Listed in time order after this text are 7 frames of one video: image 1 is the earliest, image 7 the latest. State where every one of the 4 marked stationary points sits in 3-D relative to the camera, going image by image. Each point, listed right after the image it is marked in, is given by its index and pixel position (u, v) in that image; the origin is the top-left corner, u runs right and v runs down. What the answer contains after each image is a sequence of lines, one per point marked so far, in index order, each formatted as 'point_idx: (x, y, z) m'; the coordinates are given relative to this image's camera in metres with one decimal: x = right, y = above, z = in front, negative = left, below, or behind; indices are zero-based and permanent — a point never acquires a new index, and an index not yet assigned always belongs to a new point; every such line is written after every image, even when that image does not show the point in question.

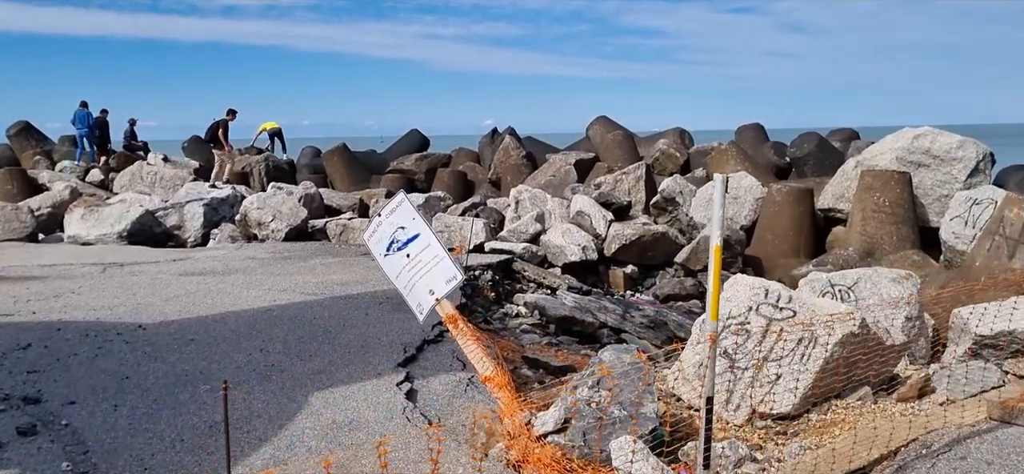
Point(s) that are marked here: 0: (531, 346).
0: (+0.1, -0.7, +5.5) m
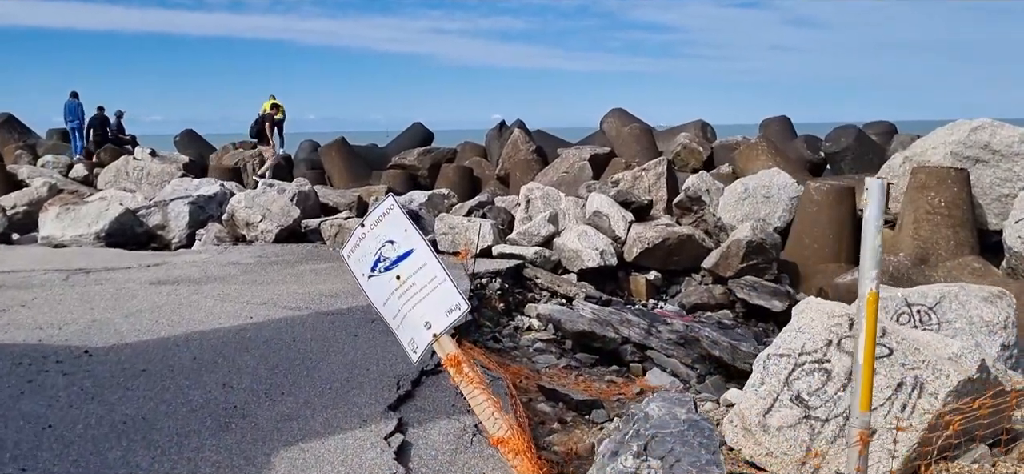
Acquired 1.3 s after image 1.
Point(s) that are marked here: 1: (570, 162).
0: (+0.2, -0.7, +4.7) m
1: (+0.6, +0.8, +9.4) m
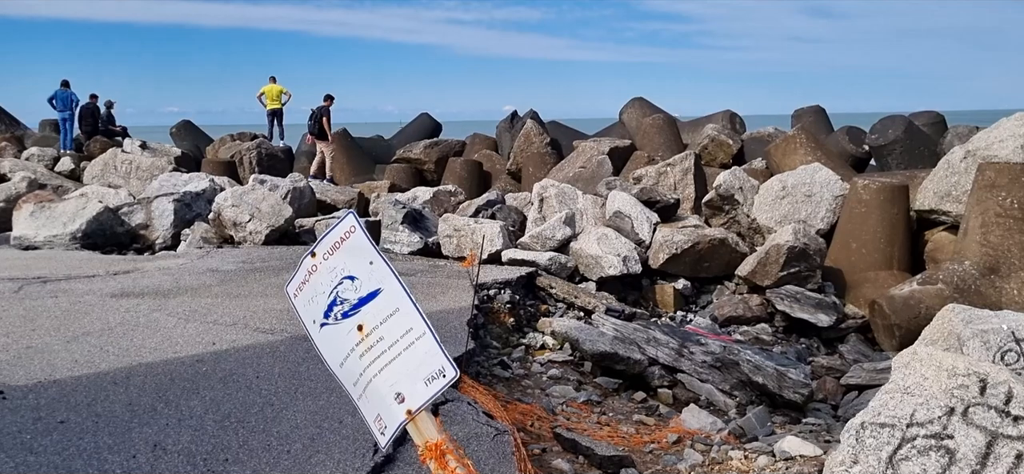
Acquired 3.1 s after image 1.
0: (+0.2, -0.8, +4.0) m
1: (+0.7, +0.8, +8.7) m
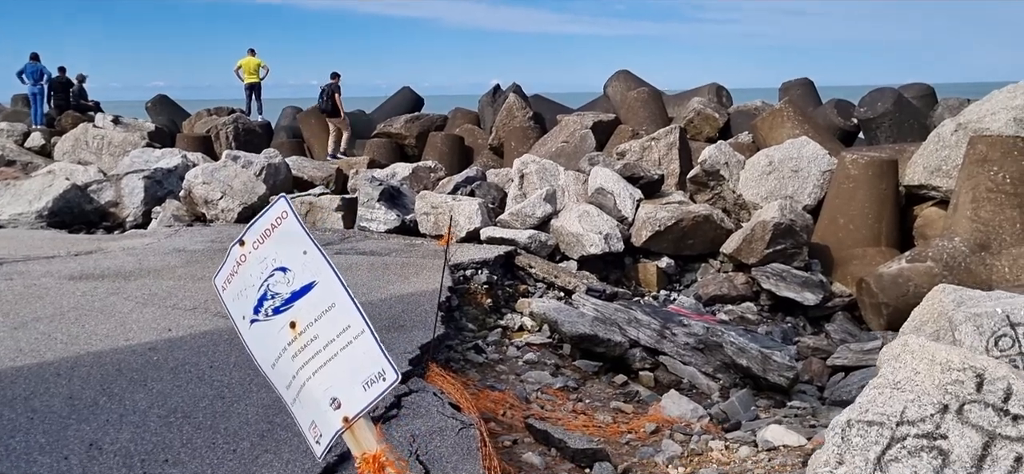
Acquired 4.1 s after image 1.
0: (+0.1, -0.7, +3.8) m
1: (+0.6, +1.0, +8.4) m
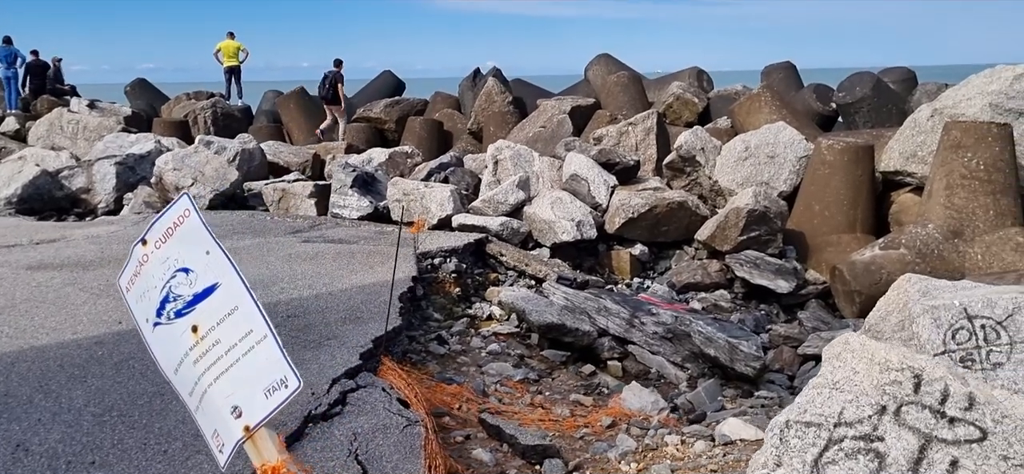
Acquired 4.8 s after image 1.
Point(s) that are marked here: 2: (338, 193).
0: (-0.1, -0.6, +3.7) m
1: (+0.3, +1.1, +8.4) m
2: (-1.4, +0.3, +7.0) m
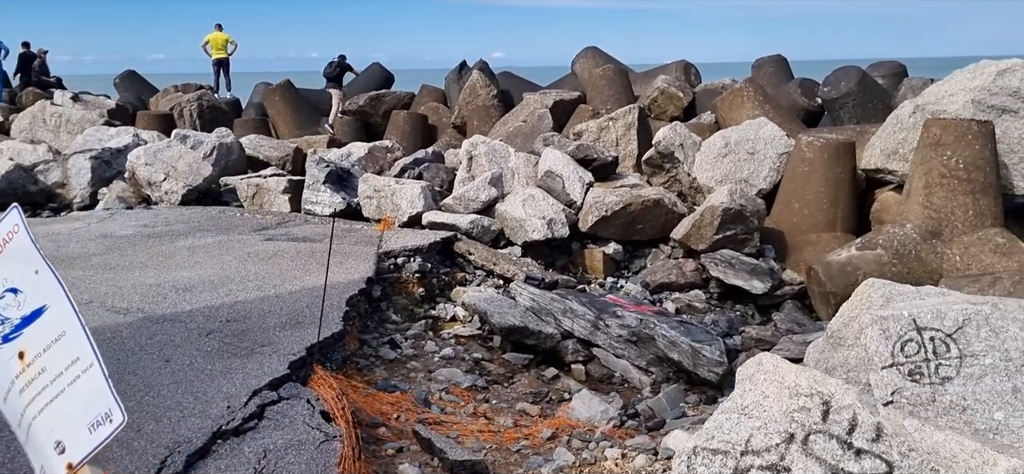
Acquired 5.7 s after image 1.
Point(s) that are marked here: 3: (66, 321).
0: (-0.3, -0.7, +3.6) m
1: (+0.2, +1.2, +8.2) m
2: (-1.6, +0.4, +6.9) m
3: (-0.7, -0.1, +1.5) m
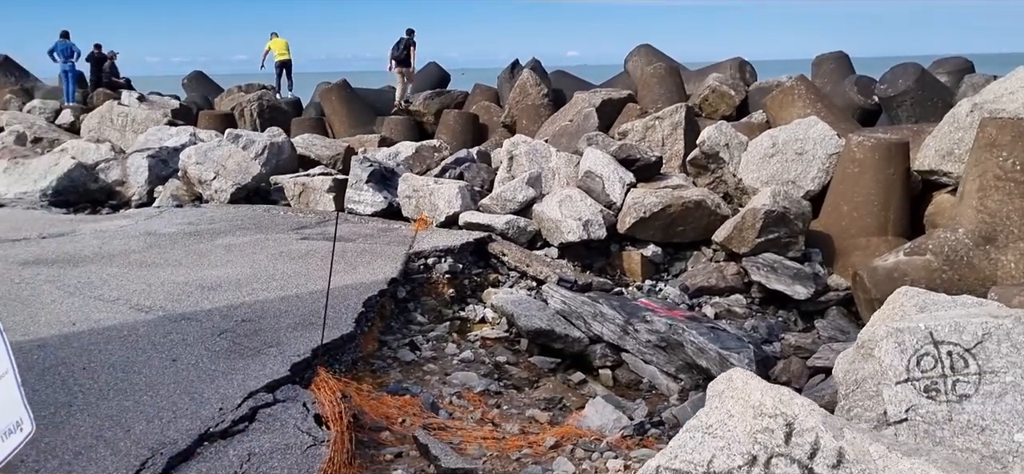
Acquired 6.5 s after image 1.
0: (-0.3, -0.7, +3.6) m
1: (+0.6, +1.2, +8.1) m
2: (-1.2, +0.4, +6.9) m
3: (-0.9, -0.1, +1.5) m
